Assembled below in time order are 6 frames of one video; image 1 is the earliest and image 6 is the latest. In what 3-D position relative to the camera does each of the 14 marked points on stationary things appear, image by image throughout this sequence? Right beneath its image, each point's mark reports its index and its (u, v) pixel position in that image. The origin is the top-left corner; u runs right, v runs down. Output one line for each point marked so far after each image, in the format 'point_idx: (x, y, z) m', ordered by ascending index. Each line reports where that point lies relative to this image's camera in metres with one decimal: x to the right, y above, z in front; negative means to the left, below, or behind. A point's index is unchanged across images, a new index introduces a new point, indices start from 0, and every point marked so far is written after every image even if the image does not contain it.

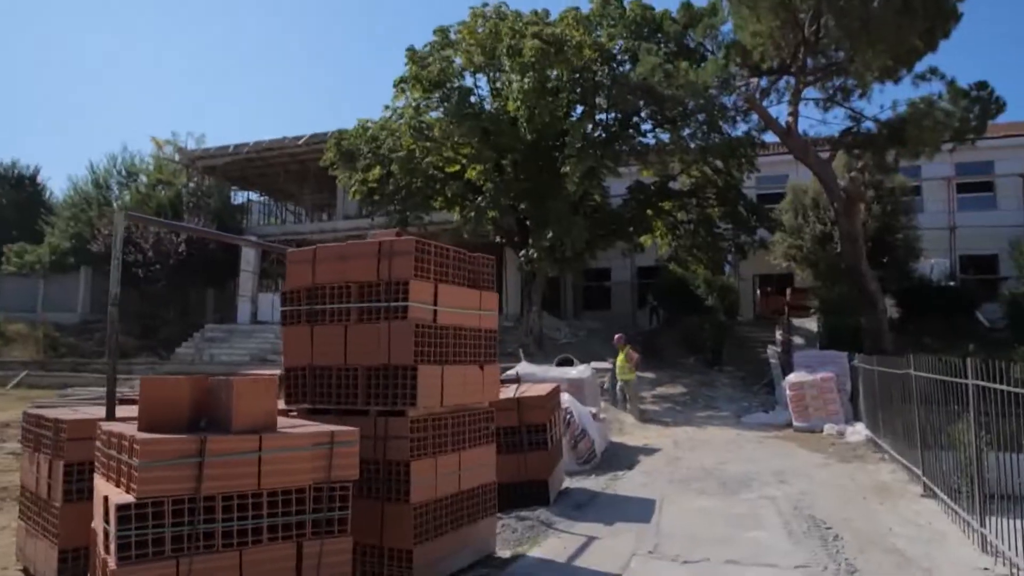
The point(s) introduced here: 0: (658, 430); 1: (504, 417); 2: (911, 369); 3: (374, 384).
0: (+2.4, -2.4, +12.8) m
1: (-0.1, -1.1, +6.8) m
2: (+4.2, -0.9, +8.1) m
3: (-0.8, -0.6, +4.7) m
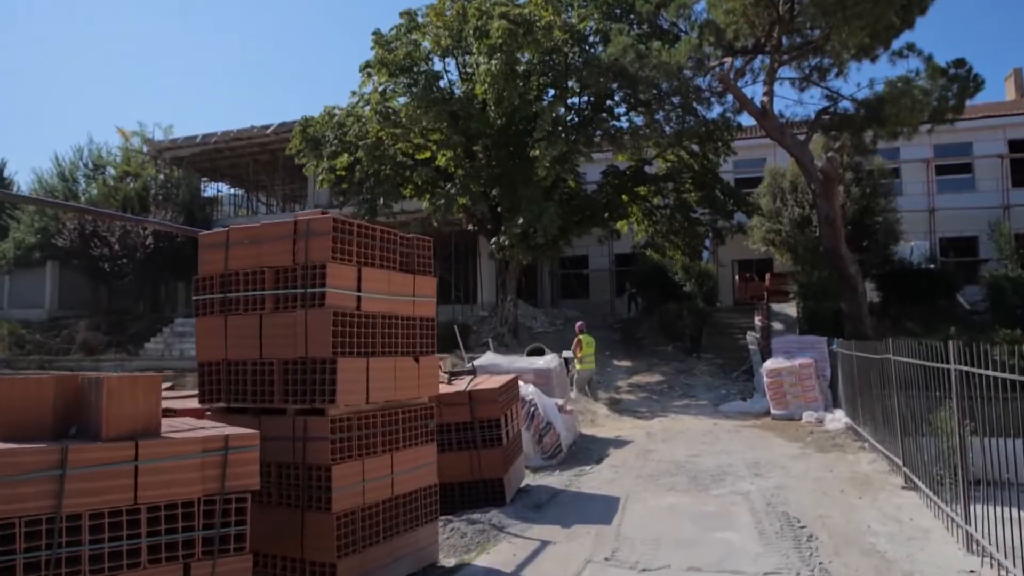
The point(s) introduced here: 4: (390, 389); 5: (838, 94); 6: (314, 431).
0: (+1.9, -2.1, +12.4) m
1: (-0.5, -1.0, +6.3) m
2: (+3.8, -0.7, +7.7) m
3: (-1.2, -0.5, +4.2) m
4: (-0.7, -0.6, +4.5) m
5: (+7.2, +4.3, +17.2) m
6: (-1.1, -0.8, +4.1) m
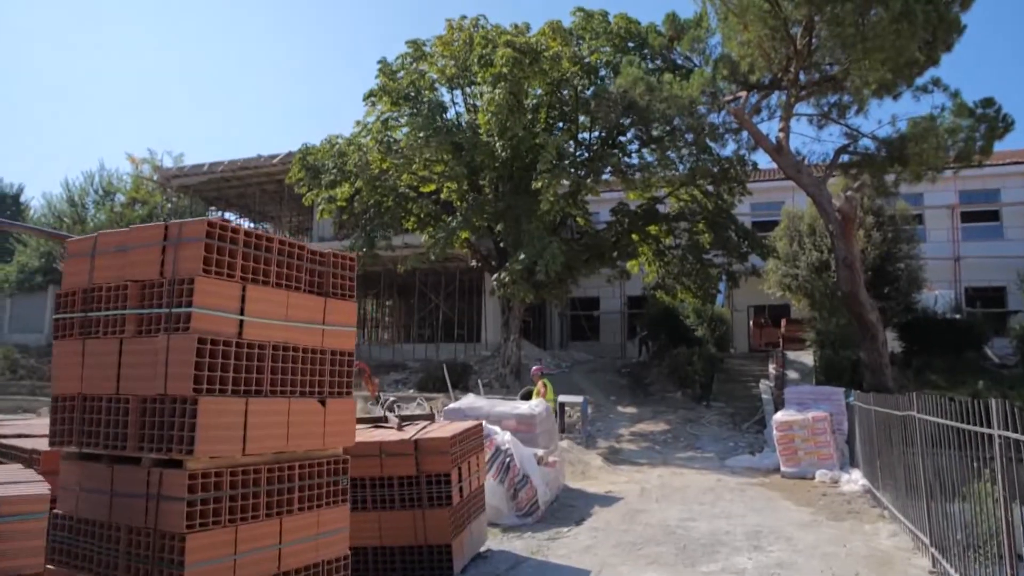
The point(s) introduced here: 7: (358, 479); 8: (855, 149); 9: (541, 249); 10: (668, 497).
0: (+1.7, -2.7, +11.3) m
1: (-0.8, -1.2, +5.4) m
2: (+3.5, -1.1, +6.7) m
3: (-1.6, -0.6, +3.3) m
4: (-1.1, -0.7, +3.6) m
5: (+7.3, +3.3, +16.3) m
6: (-1.4, -0.8, +3.2) m
7: (-1.1, -1.3, +5.4) m
8: (+7.3, +2.9, +16.4) m
9: (+0.6, +0.9, +17.6) m
10: (+1.8, -2.5, +9.2) m
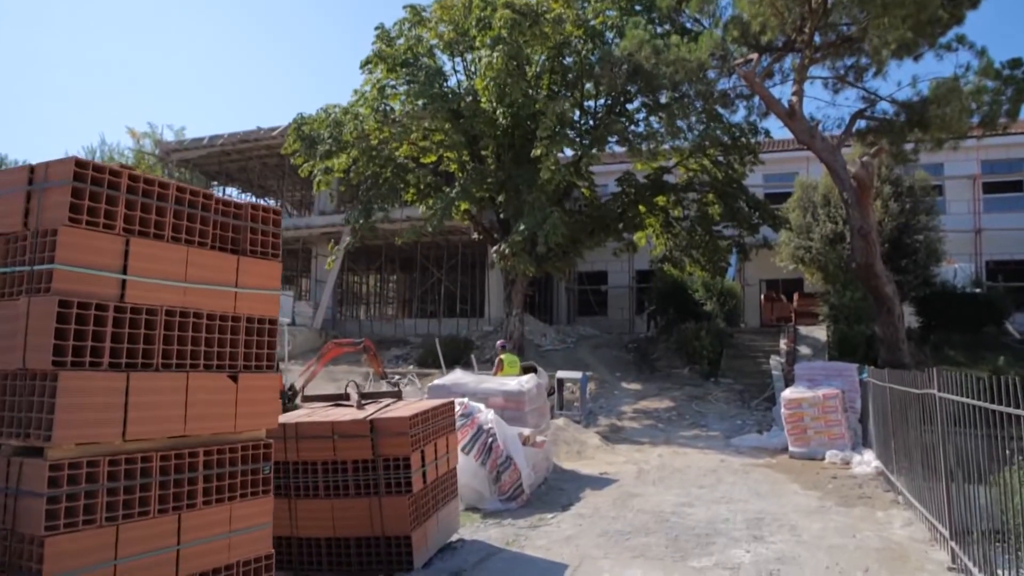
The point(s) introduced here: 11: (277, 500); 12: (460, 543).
0: (+1.6, -2.3, +10.8) m
1: (-1.0, -1.0, +4.9) m
2: (+3.3, -0.8, +6.0) m
3: (-1.8, -0.4, +2.8) m
4: (-1.3, -0.5, +3.0) m
5: (+7.3, +3.9, +15.5) m
6: (-1.7, -0.7, +2.7) m
7: (-1.3, -1.1, +4.9) m
8: (+7.2, +3.5, +15.6) m
9: (+0.6, +1.5, +17.0) m
10: (+1.7, -2.1, +8.6) m
11: (-1.5, -1.3, +4.9) m
12: (-0.4, -1.8, +5.6) m
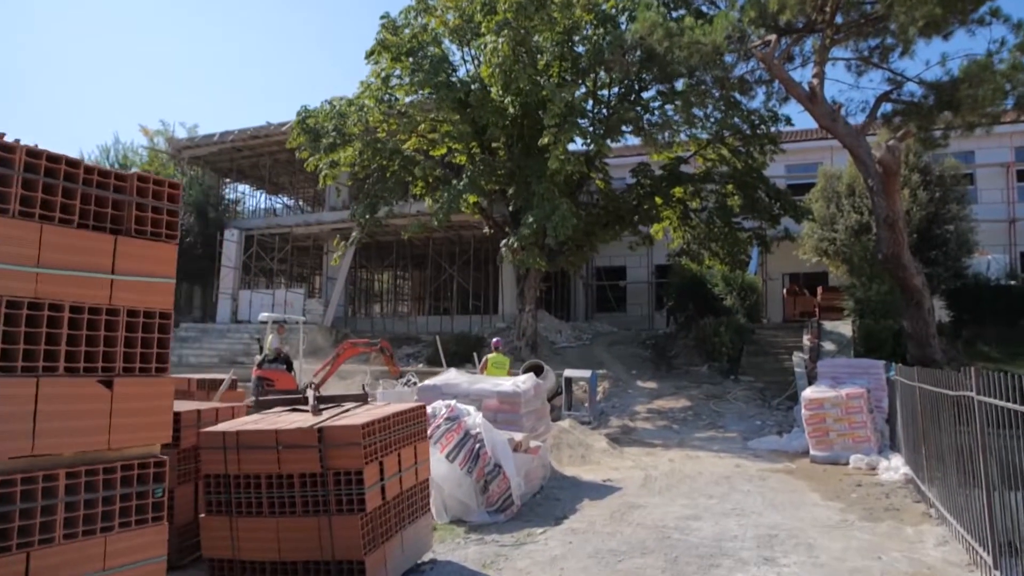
0: (+1.6, -2.2, +10.1) m
1: (-1.2, -0.9, +4.3) m
2: (+3.2, -0.7, +5.3) m
3: (-2.0, -0.4, +2.2) m
4: (-1.5, -0.5, +2.4) m
5: (+7.4, +4.0, +14.6) m
6: (-1.9, -0.6, +2.1) m
7: (-1.4, -1.0, +4.3) m
8: (+7.4, +3.7, +14.7) m
9: (+0.8, +1.6, +16.3) m
10: (+1.7, -2.0, +8.0) m
11: (-1.7, -1.3, +4.4) m
12: (-0.5, -1.8, +5.0) m
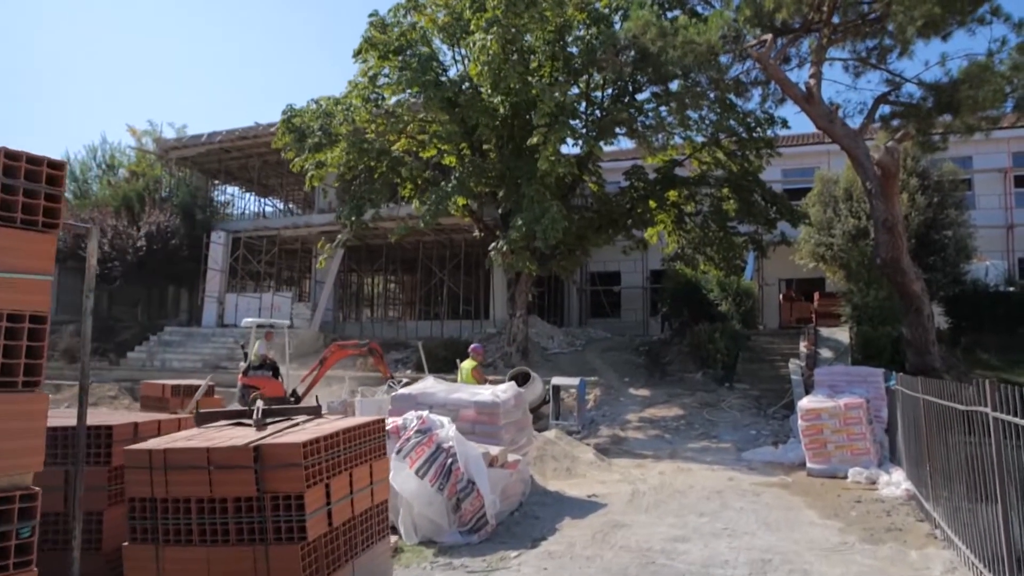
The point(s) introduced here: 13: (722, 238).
0: (+1.4, -2.3, +9.6) m
1: (-1.4, -1.0, +3.8) m
2: (+3.0, -0.7, +4.9) m
3: (-2.2, -0.4, +1.7) m
4: (-1.7, -0.5, +2.0) m
5: (+7.2, +3.9, +14.2) m
6: (-2.1, -0.6, +1.6) m
7: (-1.6, -1.0, +3.8) m
8: (+7.1, +3.6, +14.3) m
9: (+0.6, +1.5, +15.9) m
10: (+1.5, -2.1, +7.5) m
11: (-1.9, -1.3, +3.9) m
12: (-0.7, -1.8, +4.5) m
13: (+5.1, +1.2, +18.9) m
